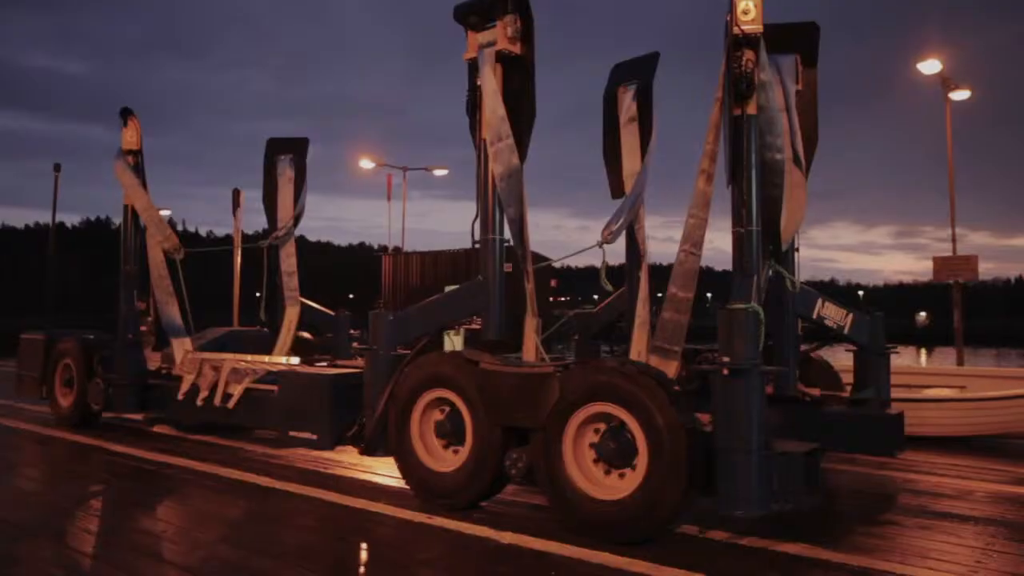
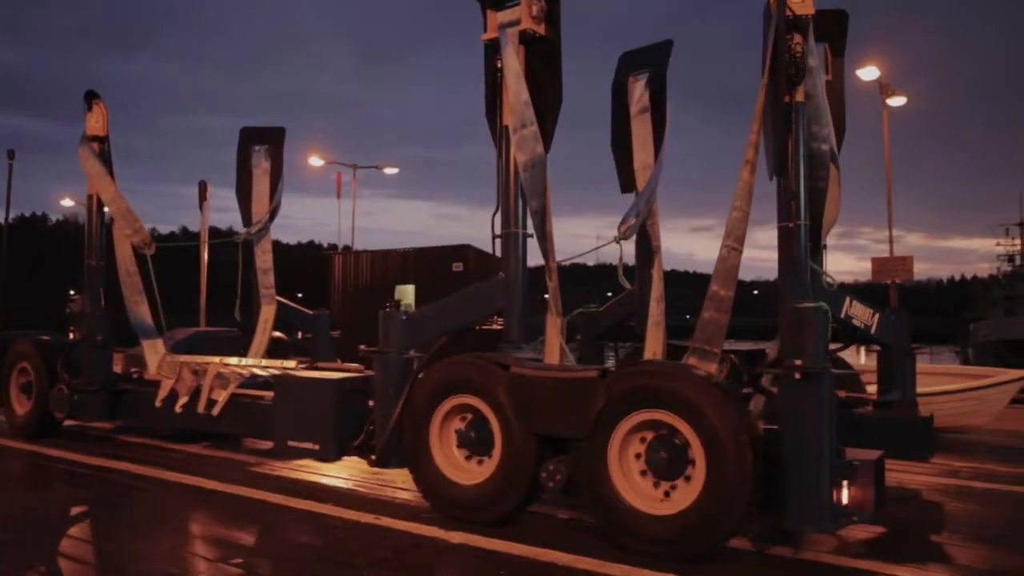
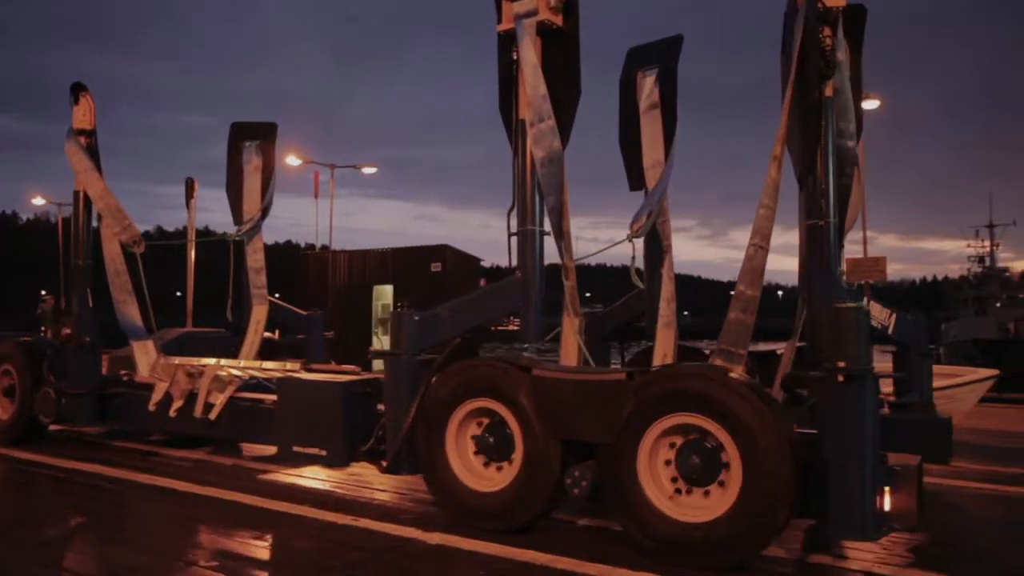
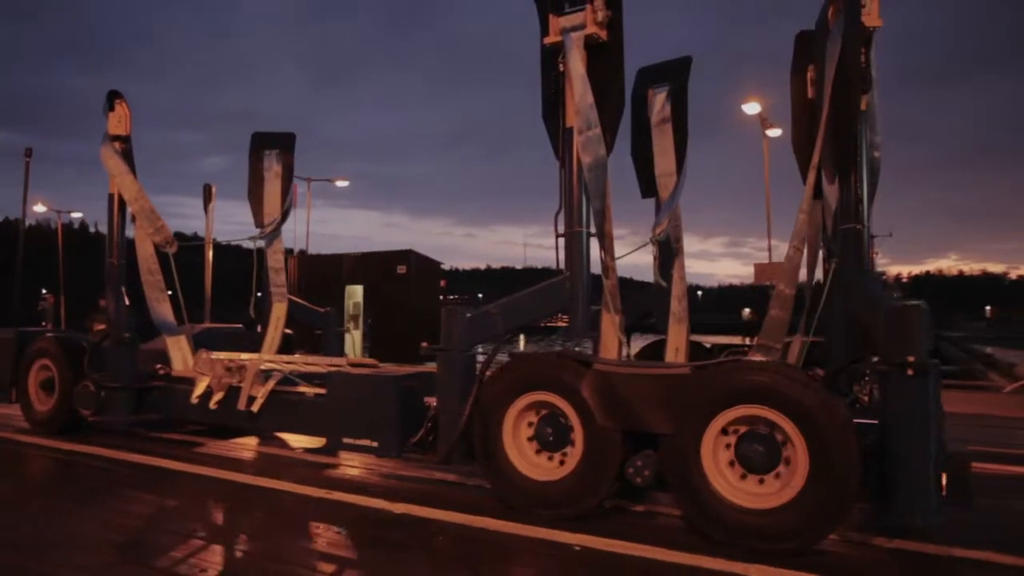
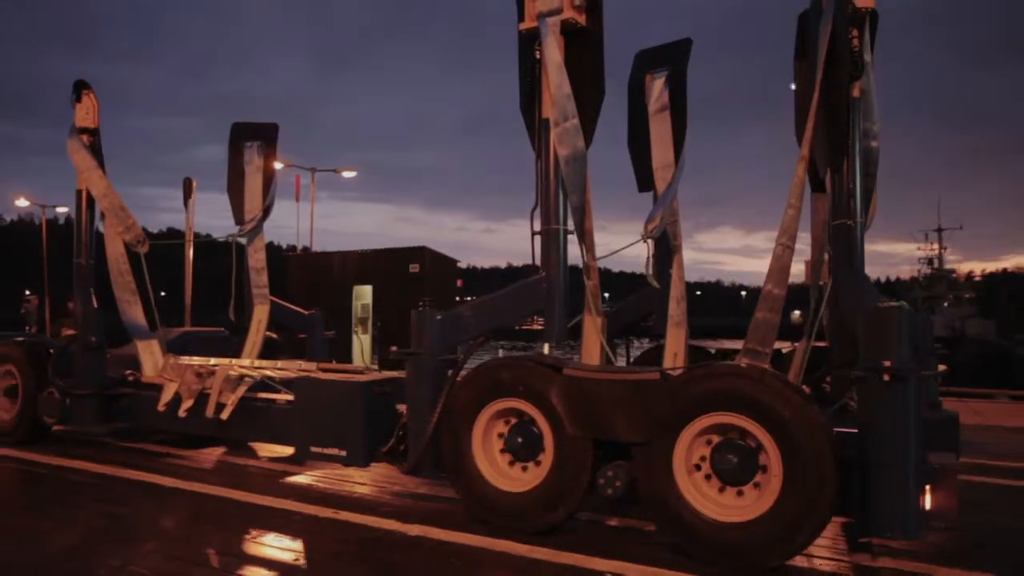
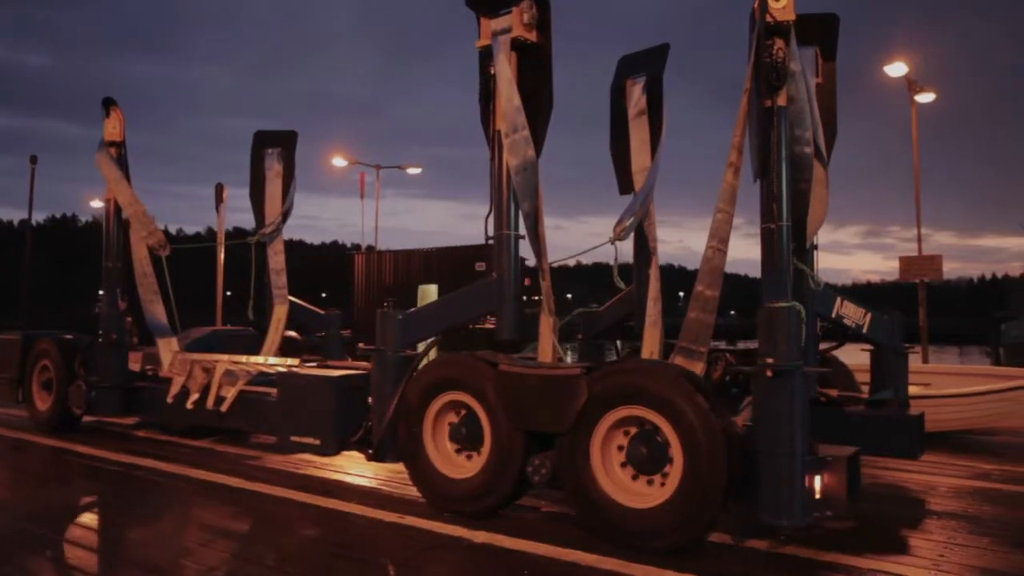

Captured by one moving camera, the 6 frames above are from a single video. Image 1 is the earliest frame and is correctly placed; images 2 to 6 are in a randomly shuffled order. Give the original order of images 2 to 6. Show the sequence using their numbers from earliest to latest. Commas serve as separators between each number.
6, 2, 3, 5, 4
